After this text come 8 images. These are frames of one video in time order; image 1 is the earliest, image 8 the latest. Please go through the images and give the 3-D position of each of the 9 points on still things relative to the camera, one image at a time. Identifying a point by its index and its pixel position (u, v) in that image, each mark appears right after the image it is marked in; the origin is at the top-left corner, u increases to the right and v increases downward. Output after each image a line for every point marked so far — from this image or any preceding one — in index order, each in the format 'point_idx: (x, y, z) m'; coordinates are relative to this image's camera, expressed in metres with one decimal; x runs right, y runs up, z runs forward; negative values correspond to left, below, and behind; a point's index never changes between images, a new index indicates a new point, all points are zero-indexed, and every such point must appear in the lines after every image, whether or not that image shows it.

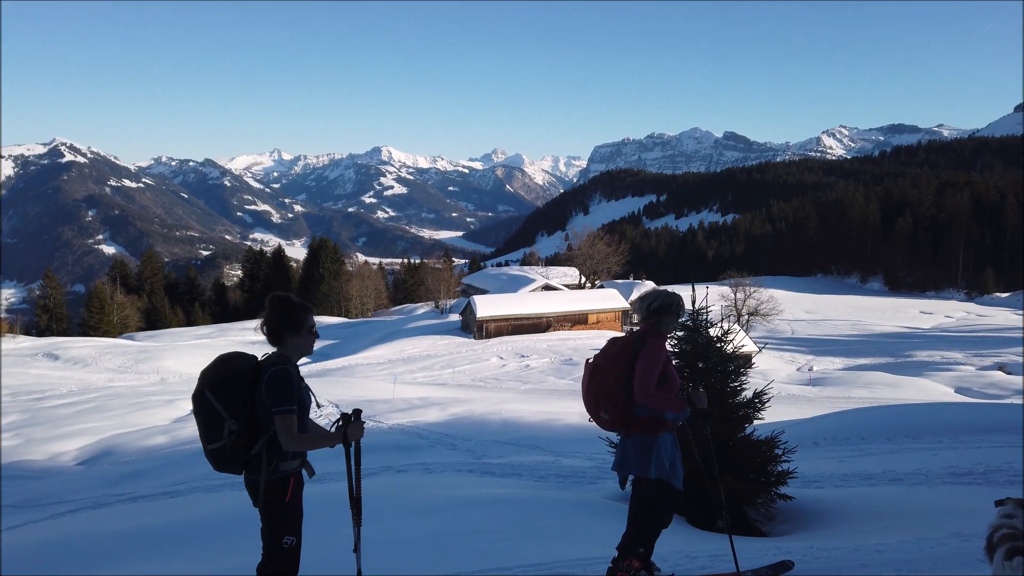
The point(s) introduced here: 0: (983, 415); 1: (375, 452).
0: (+8.1, -2.2, +9.4) m
1: (-2.9, -3.3, +11.2) m
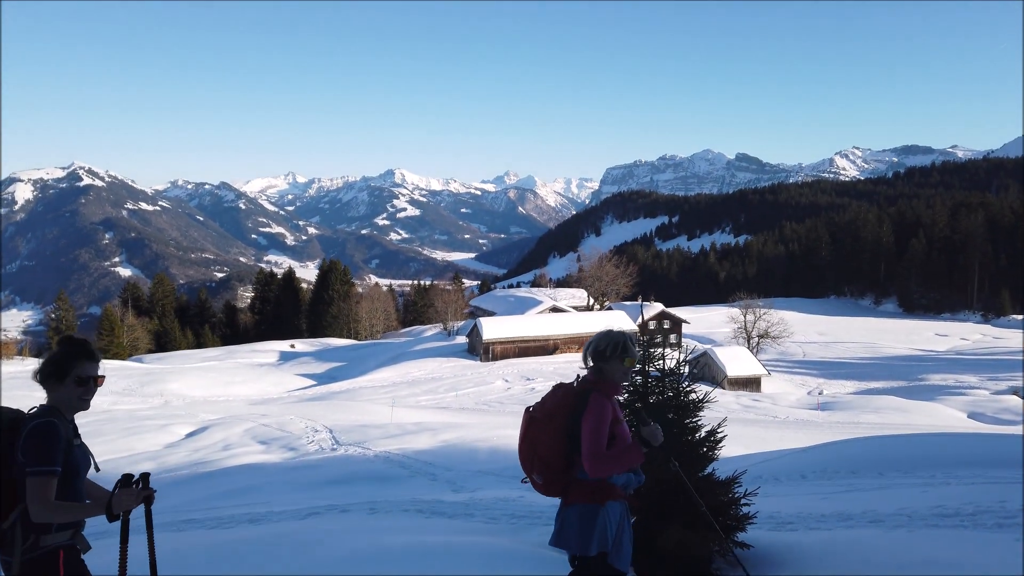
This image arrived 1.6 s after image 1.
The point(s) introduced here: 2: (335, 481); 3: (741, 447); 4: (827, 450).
0: (+7.7, -2.6, +8.9) m
1: (-3.2, -3.8, +10.8) m
2: (-3.5, -3.8, +10.8) m
3: (+8.2, -5.6, +19.5) m
4: (+5.8, -3.0, +10.2) m
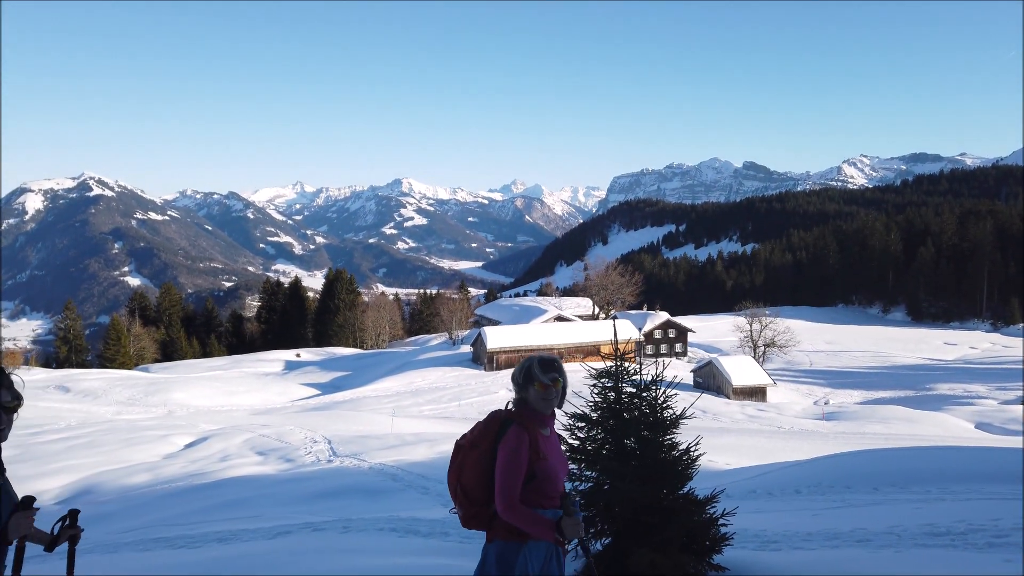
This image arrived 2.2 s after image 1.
0: (+7.5, -2.8, +8.7) m
1: (-3.4, -4.1, +10.7) m
2: (-3.6, -4.0, +10.7) m
3: (+8.2, -6.0, +19.2) m
4: (+5.7, -3.2, +10.0) m
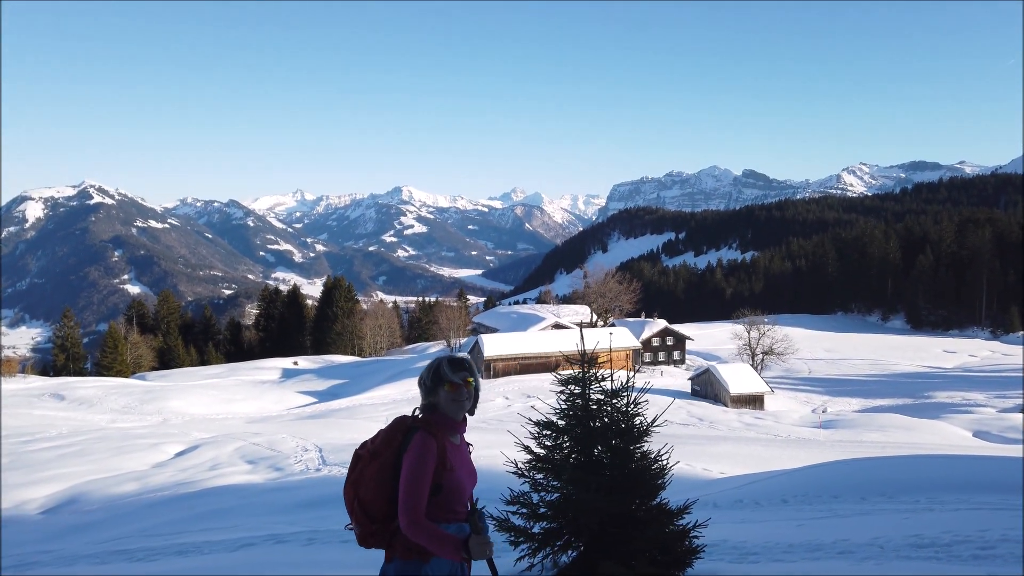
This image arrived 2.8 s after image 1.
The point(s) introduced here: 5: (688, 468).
0: (+7.3, -2.8, +8.6) m
1: (-3.7, -4.2, +10.6) m
2: (-3.9, -4.2, +10.6) m
3: (+7.9, -6.2, +19.0) m
4: (+5.4, -3.3, +9.8) m
5: (+5.8, -5.9, +18.1) m
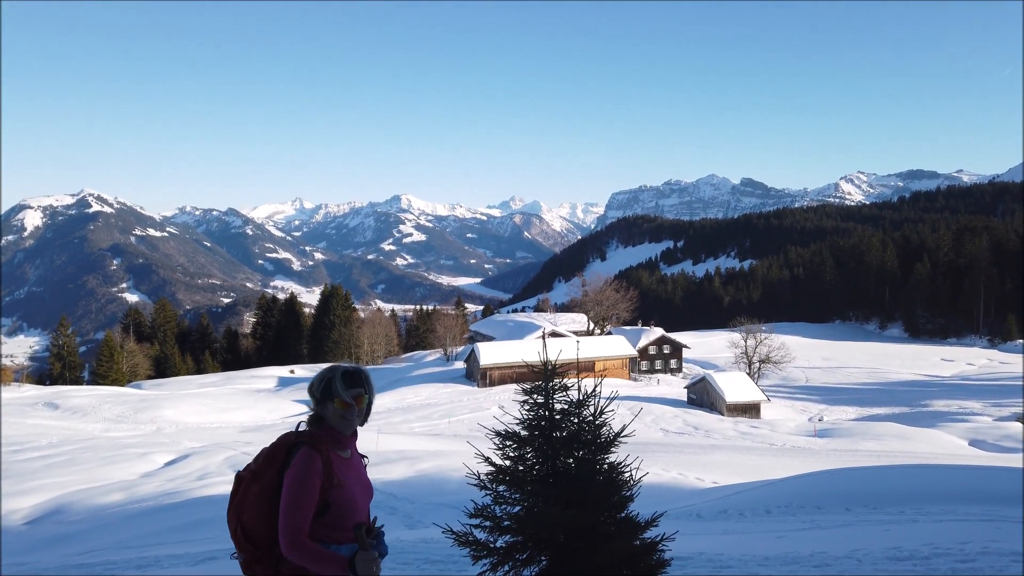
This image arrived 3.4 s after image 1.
0: (+7.0, -3.0, +8.4) m
1: (-3.9, -4.3, +10.4) m
2: (-4.2, -4.3, +10.4) m
3: (+7.6, -6.5, +18.8) m
4: (+5.1, -3.4, +9.7) m
5: (+5.5, -6.2, +18.0) m
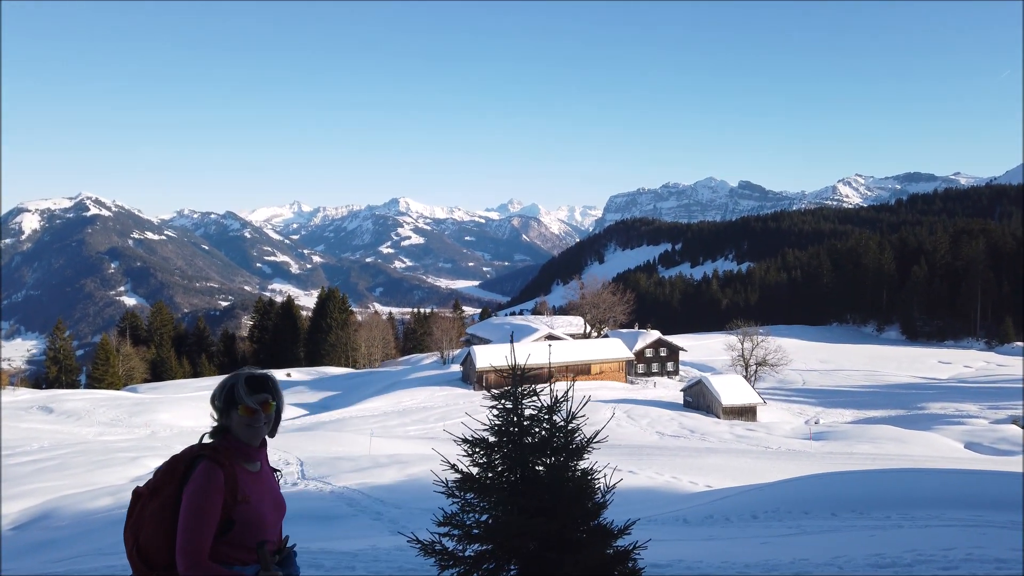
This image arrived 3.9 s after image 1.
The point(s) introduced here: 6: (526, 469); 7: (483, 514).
0: (+6.7, -3.0, +8.4) m
1: (-4.2, -4.4, +10.3) m
2: (-4.4, -4.4, +10.3) m
3: (+7.3, -6.6, +18.7) m
4: (+4.9, -3.4, +9.6) m
5: (+5.2, -6.3, +17.9) m
6: (+0.1, -1.4, +4.1) m
7: (-0.2, -1.7, +4.1) m
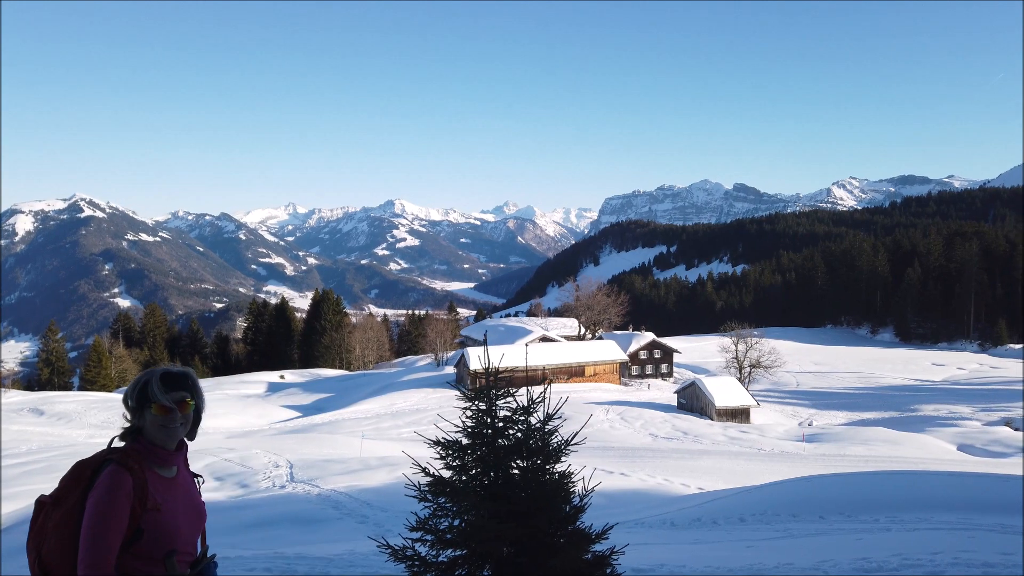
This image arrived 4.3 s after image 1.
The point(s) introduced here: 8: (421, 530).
0: (+6.5, -3.0, +8.3) m
1: (-4.4, -4.4, +10.1) m
2: (-4.7, -4.4, +10.1) m
3: (+7.0, -6.6, +18.7) m
4: (+4.6, -3.5, +9.5) m
5: (+4.9, -6.3, +17.8) m
6: (-0.1, -1.3, +4.0) m
7: (-0.4, -1.7, +4.0) m
8: (-0.7, -1.8, +4.1) m
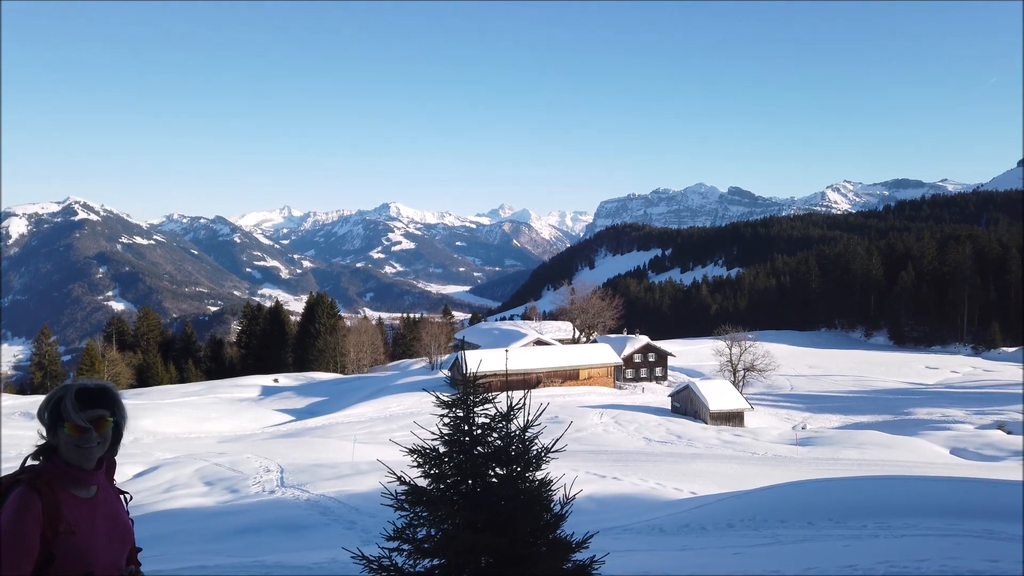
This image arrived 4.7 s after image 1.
0: (+6.3, -3.1, +8.3) m
1: (-4.6, -4.4, +10.0) m
2: (-4.9, -4.4, +10.0) m
3: (+6.8, -6.7, +18.6) m
4: (+4.4, -3.5, +9.5) m
5: (+4.7, -6.4, +17.7) m
6: (-0.2, -1.4, +3.9) m
7: (-0.5, -1.7, +4.0) m
8: (-0.8, -1.8, +4.0) m
